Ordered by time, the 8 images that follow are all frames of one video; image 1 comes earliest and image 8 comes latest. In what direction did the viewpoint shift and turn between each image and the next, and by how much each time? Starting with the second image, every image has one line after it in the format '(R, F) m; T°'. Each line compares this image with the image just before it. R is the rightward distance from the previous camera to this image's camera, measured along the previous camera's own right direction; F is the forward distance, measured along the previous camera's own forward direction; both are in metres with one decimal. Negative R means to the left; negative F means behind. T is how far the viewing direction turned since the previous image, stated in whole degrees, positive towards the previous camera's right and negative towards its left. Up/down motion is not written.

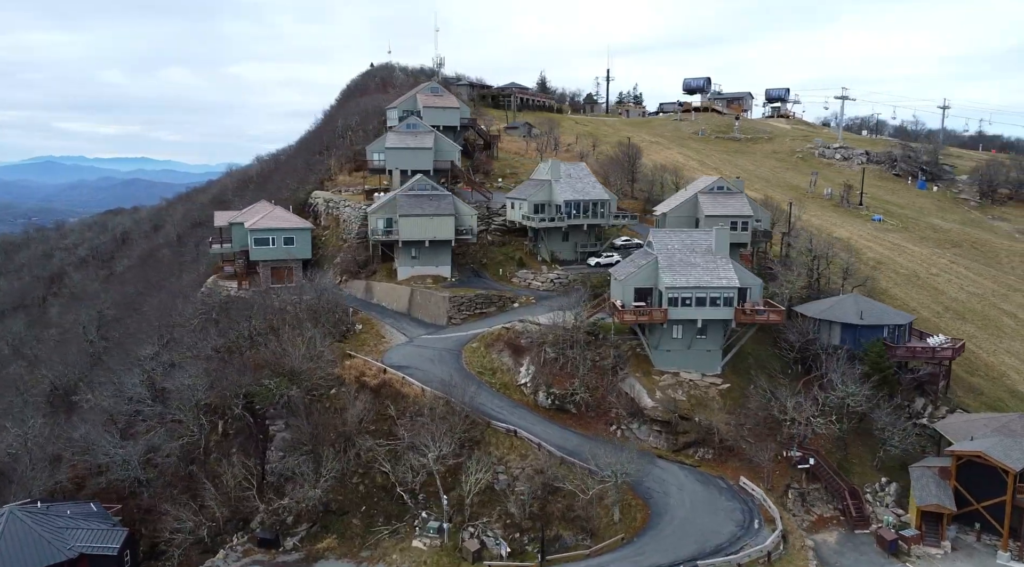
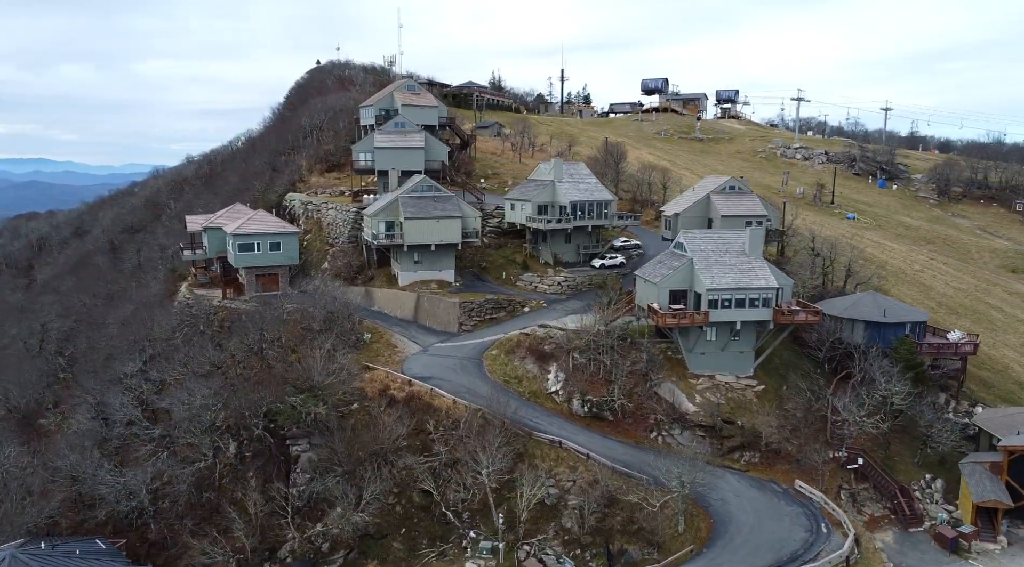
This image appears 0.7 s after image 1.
(-5.3, +1.8) m; +6°
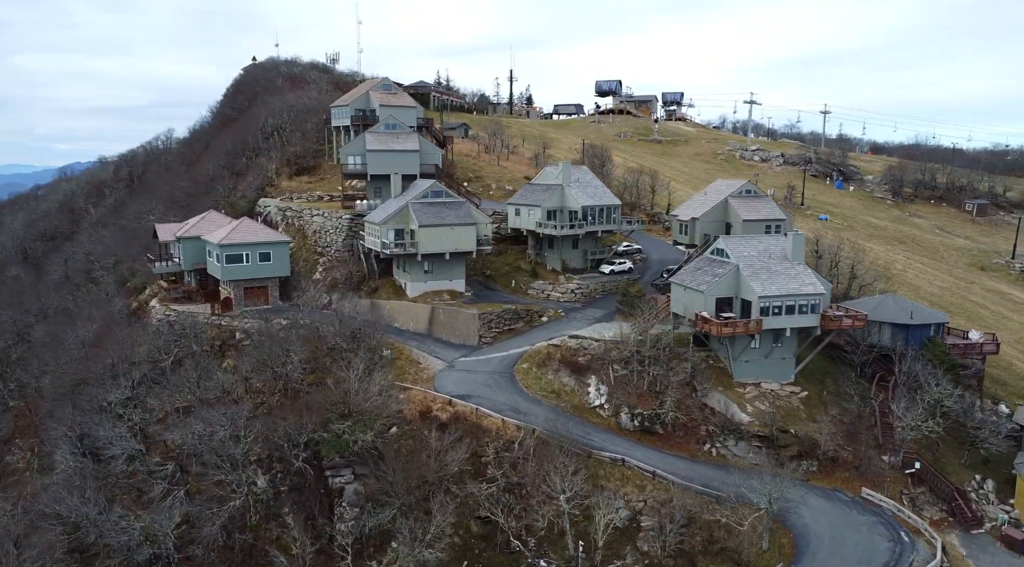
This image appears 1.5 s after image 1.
(-6.3, +2.3) m; +7°
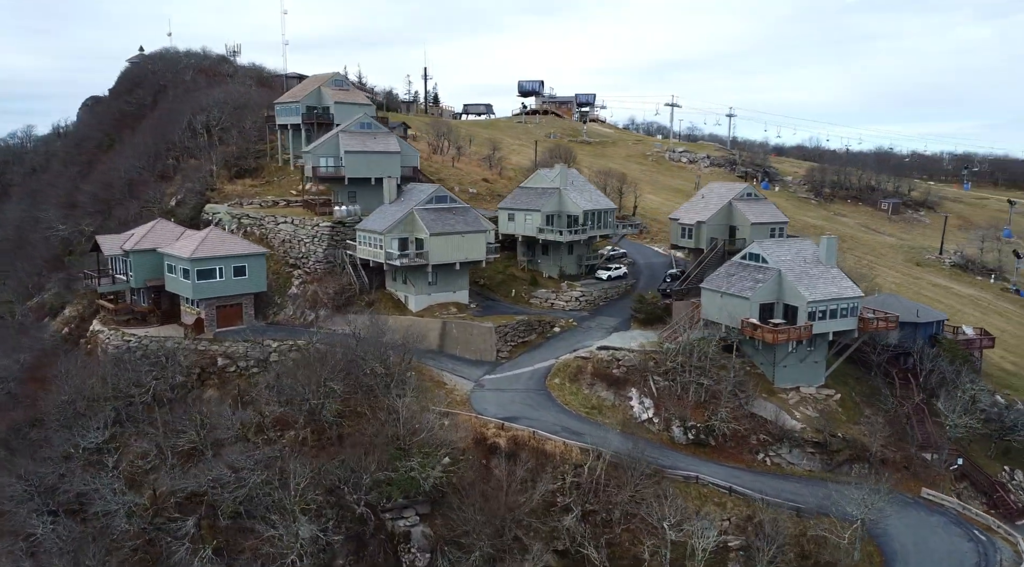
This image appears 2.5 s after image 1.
(-8.0, +3.2) m; +10°
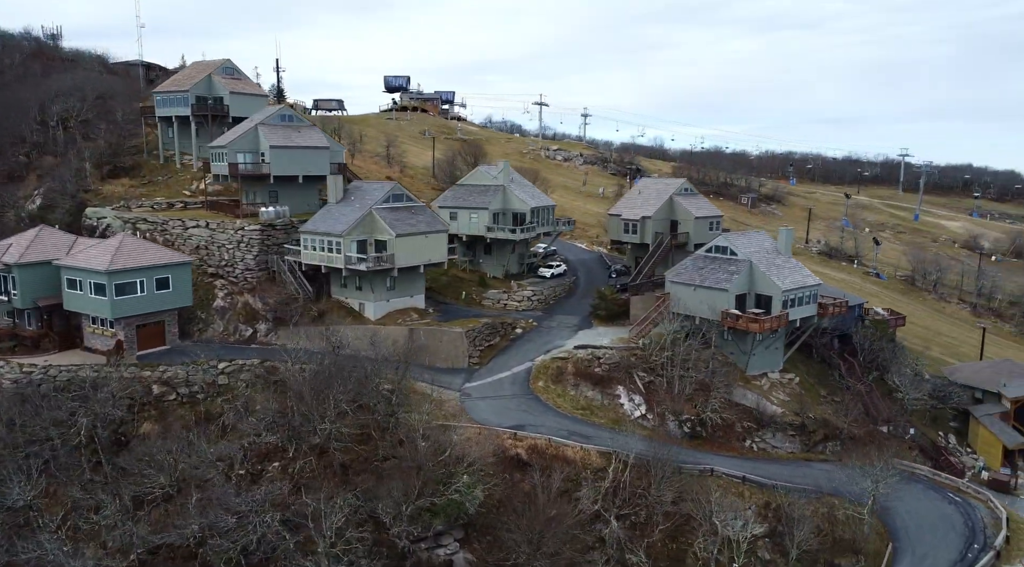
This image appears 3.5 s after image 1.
(-7.7, +2.7) m; +14°
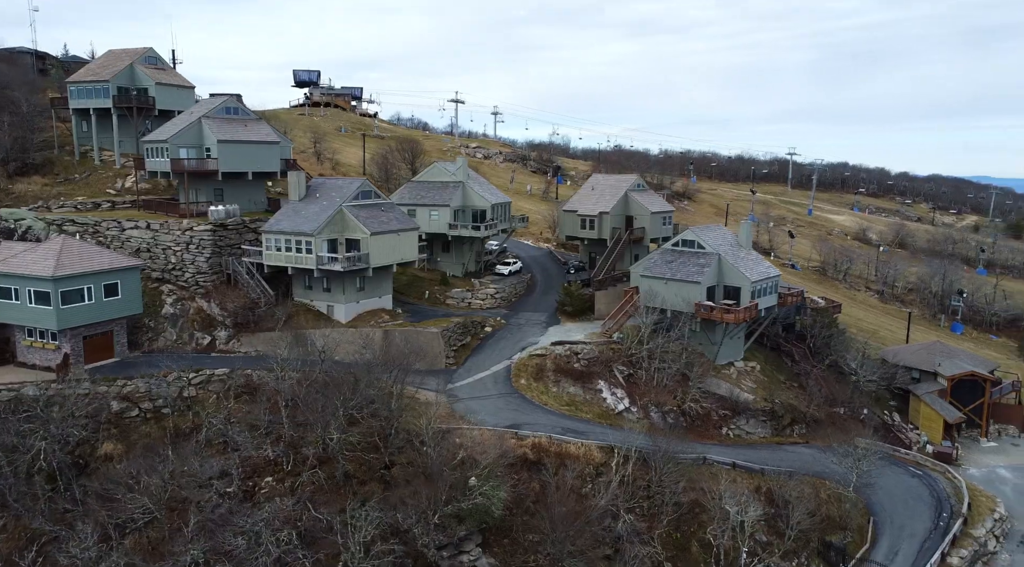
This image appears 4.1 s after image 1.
(-4.4, +0.9) m; +9°
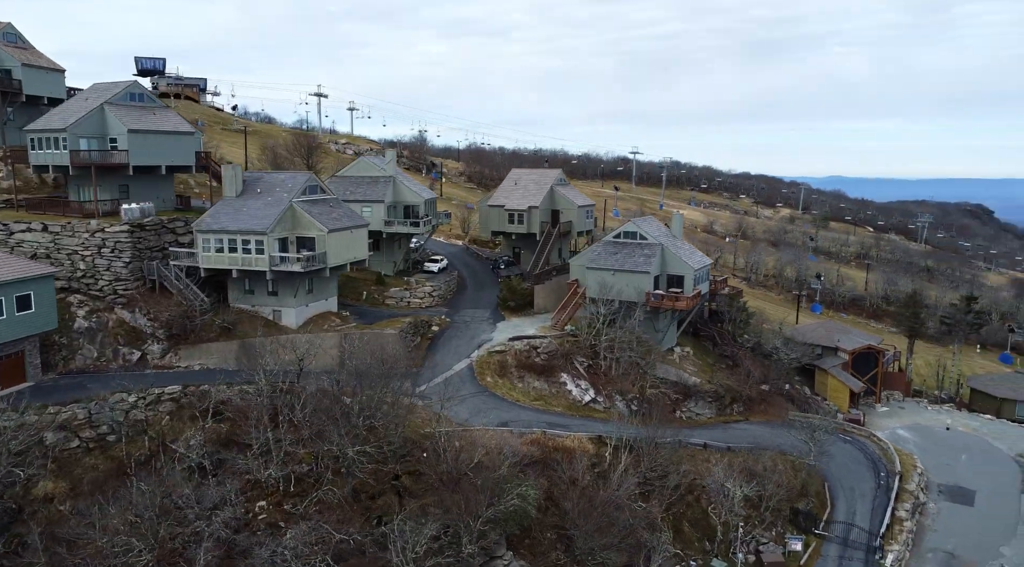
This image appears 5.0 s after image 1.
(-6.4, +1.5) m; +13°
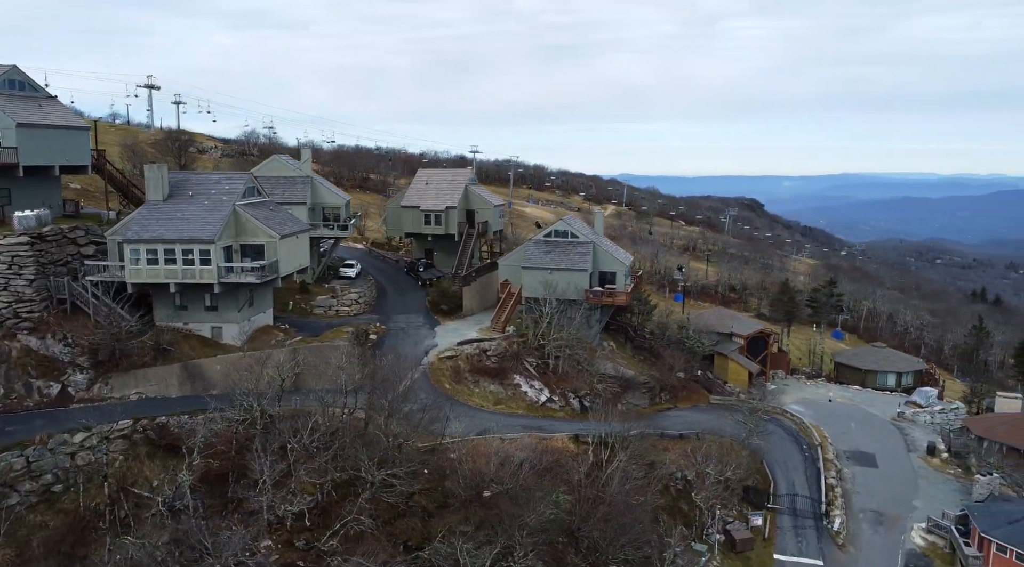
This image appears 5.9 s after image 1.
(-6.5, +1.5) m; +14°
